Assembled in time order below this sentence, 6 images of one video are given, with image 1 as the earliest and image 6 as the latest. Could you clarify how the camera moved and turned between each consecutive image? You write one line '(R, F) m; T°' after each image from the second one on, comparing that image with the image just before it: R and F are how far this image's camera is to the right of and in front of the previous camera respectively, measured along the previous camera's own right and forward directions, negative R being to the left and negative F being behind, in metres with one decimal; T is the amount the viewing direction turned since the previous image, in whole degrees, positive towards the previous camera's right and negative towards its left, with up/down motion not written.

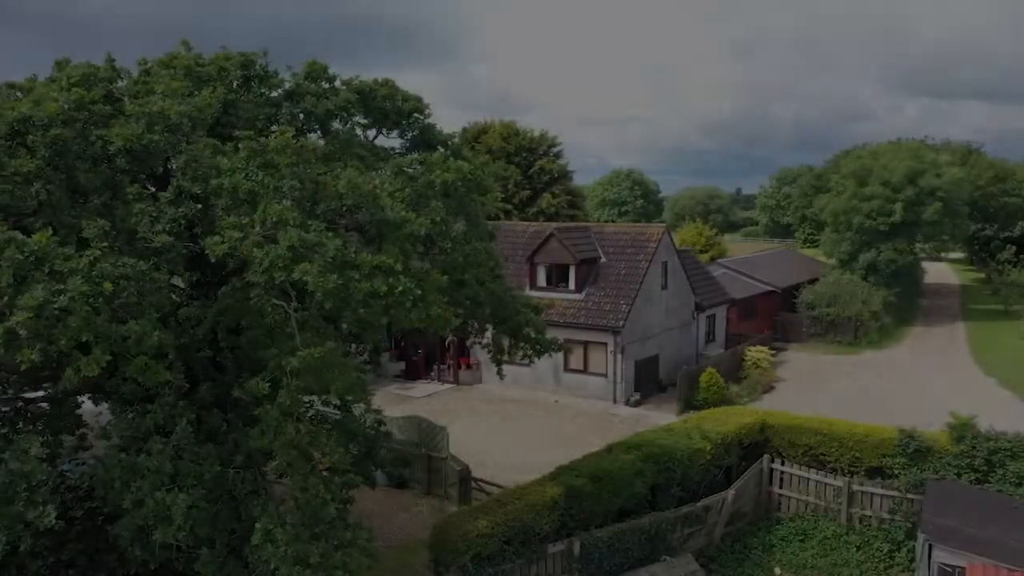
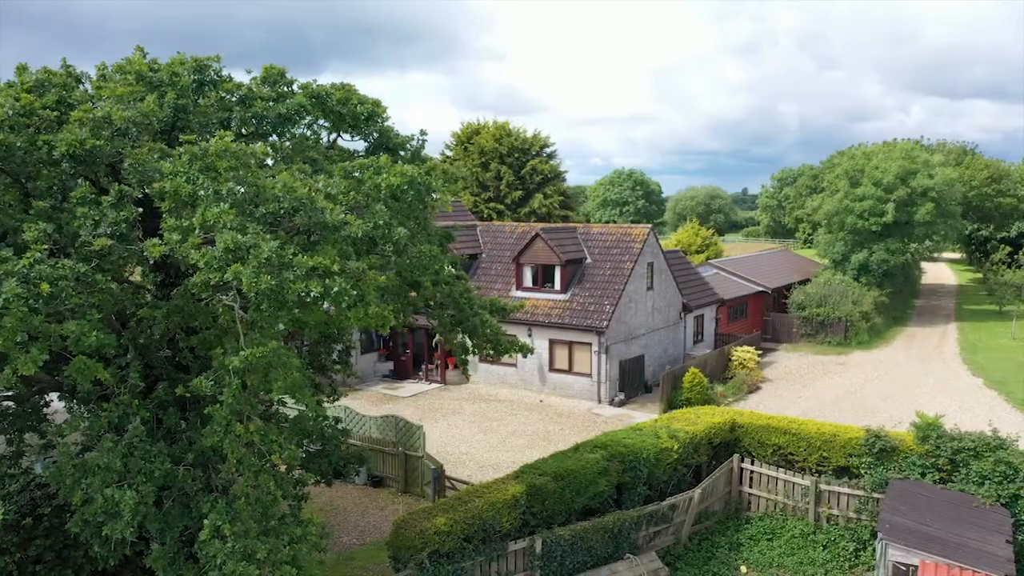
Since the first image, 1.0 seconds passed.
(+0.7, -0.2) m; 0°
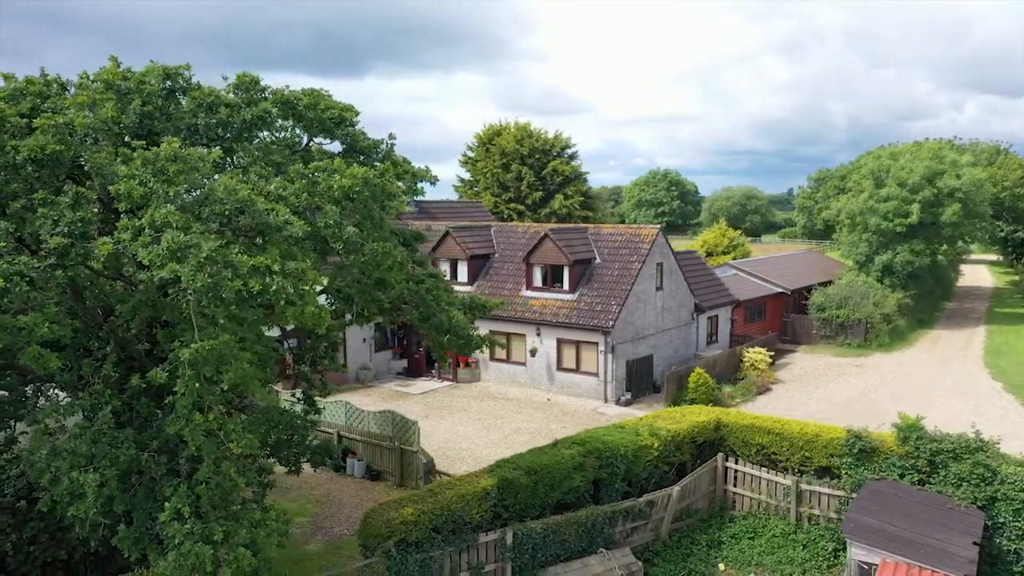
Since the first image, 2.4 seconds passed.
(+1.1, -0.3) m; -3°
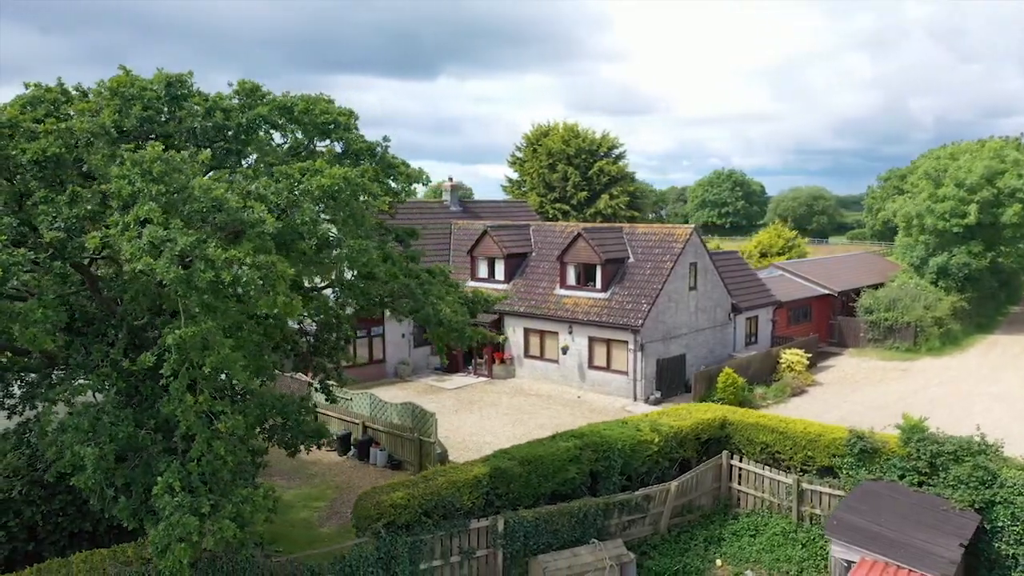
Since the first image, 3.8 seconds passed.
(+1.3, -0.4) m; -5°
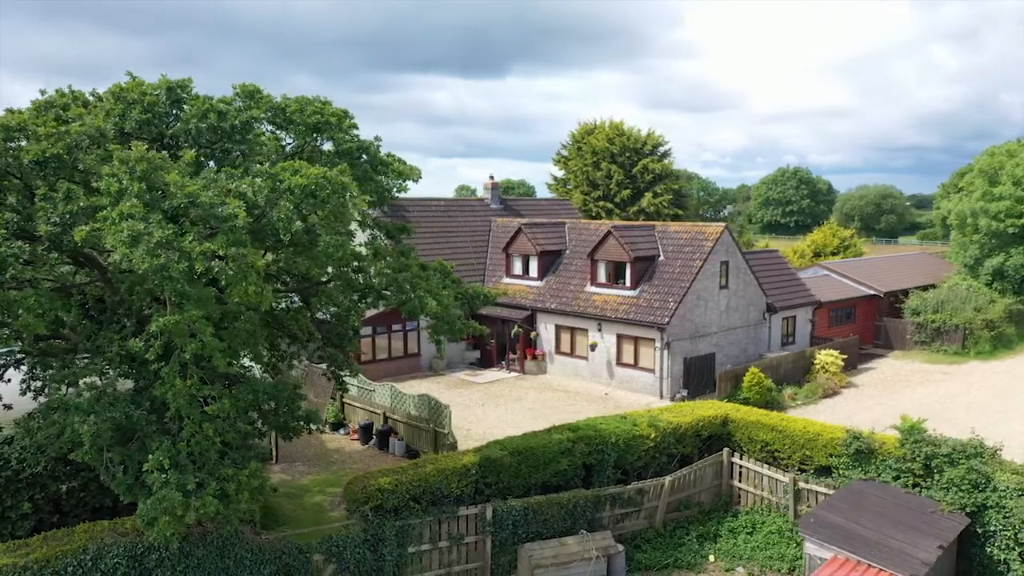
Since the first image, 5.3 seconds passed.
(+1.3, -0.3) m; -4°
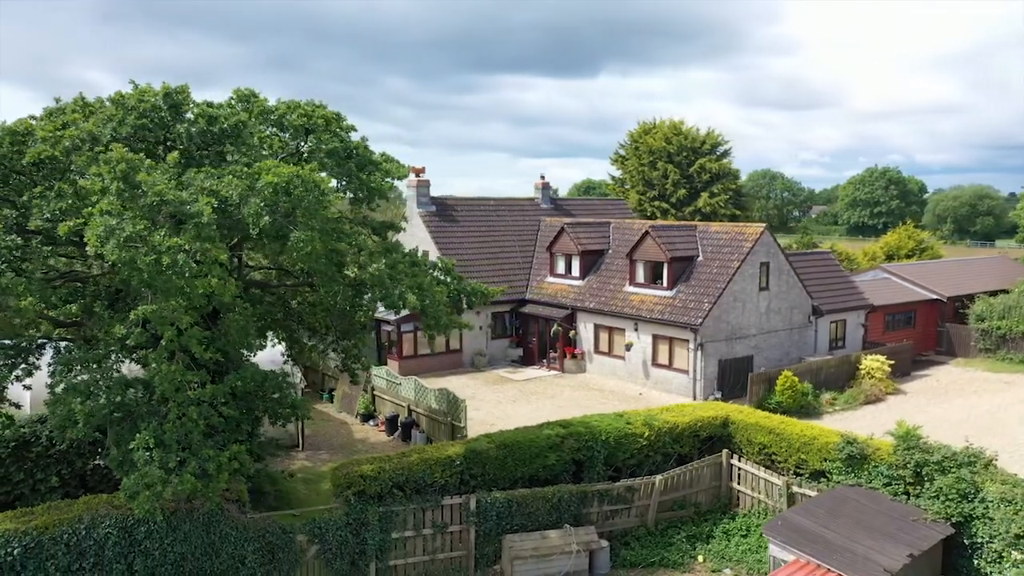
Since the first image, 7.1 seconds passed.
(+1.8, -0.3) m; -6°
